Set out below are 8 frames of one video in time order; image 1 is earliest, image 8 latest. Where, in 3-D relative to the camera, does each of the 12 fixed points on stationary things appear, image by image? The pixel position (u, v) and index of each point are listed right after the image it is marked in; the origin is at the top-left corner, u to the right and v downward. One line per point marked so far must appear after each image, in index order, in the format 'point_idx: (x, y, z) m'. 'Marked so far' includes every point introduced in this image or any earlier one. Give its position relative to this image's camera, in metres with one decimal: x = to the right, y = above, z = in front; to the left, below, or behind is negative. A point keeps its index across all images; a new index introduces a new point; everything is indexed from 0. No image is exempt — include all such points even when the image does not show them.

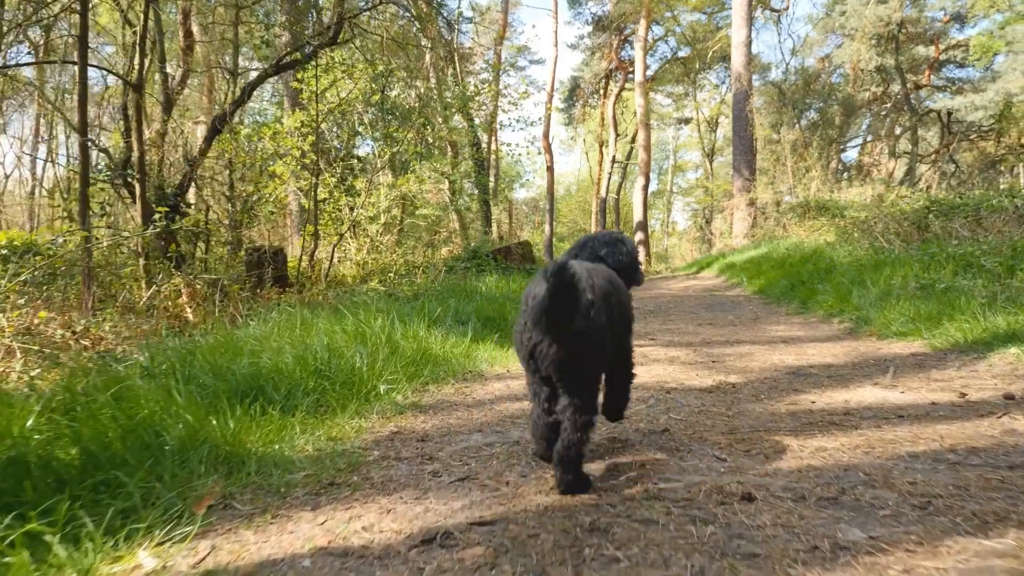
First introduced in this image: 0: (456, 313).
0: (-0.3, -0.1, +5.2) m
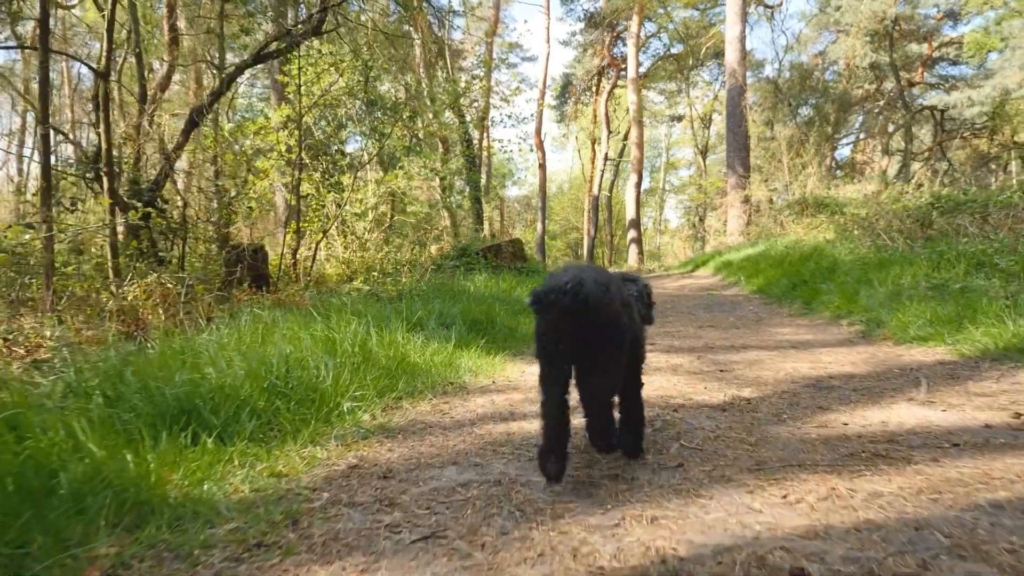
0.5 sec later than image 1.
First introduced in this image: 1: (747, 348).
0: (-0.3, -0.1, +4.8) m
1: (+1.0, -0.2, +4.4) m
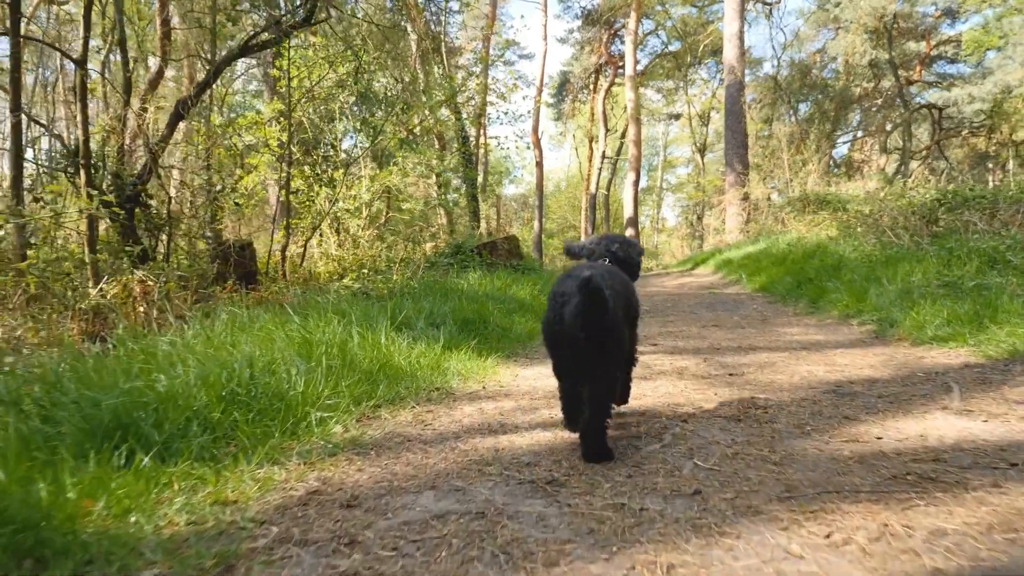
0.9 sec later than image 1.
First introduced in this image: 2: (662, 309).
0: (-0.4, -0.1, +4.6) m
1: (+1.0, -0.2, +4.2) m
2: (+1.1, -0.1, +7.6) m
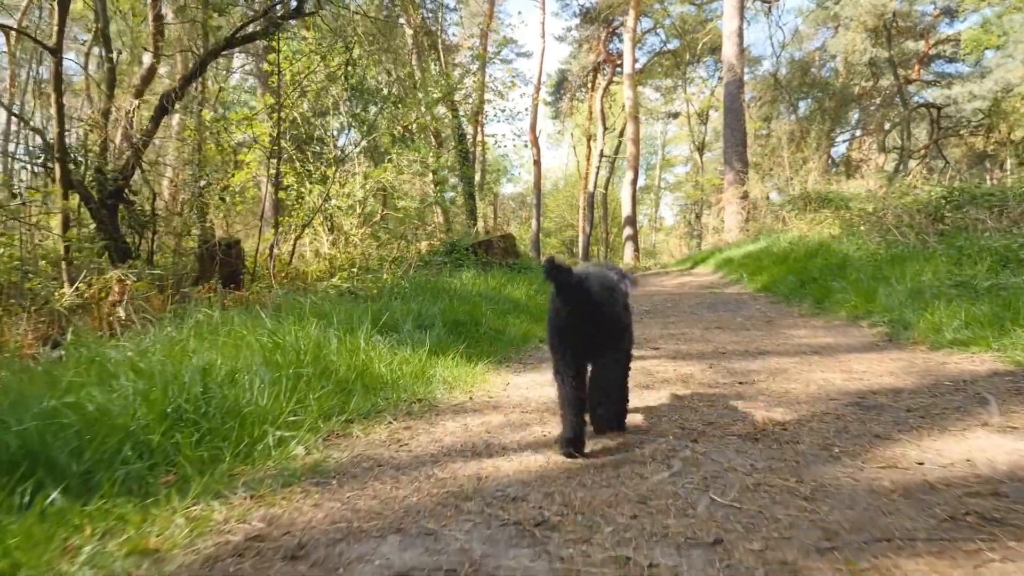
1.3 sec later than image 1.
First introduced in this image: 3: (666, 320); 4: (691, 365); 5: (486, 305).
0: (-0.4, -0.1, +4.3) m
1: (+0.9, -0.2, +3.9) m
2: (+1.0, -0.1, +7.3) m
3: (+0.9, -0.2, +6.1) m
4: (+0.6, -0.3, +3.6) m
5: (-0.1, -0.1, +5.5) m
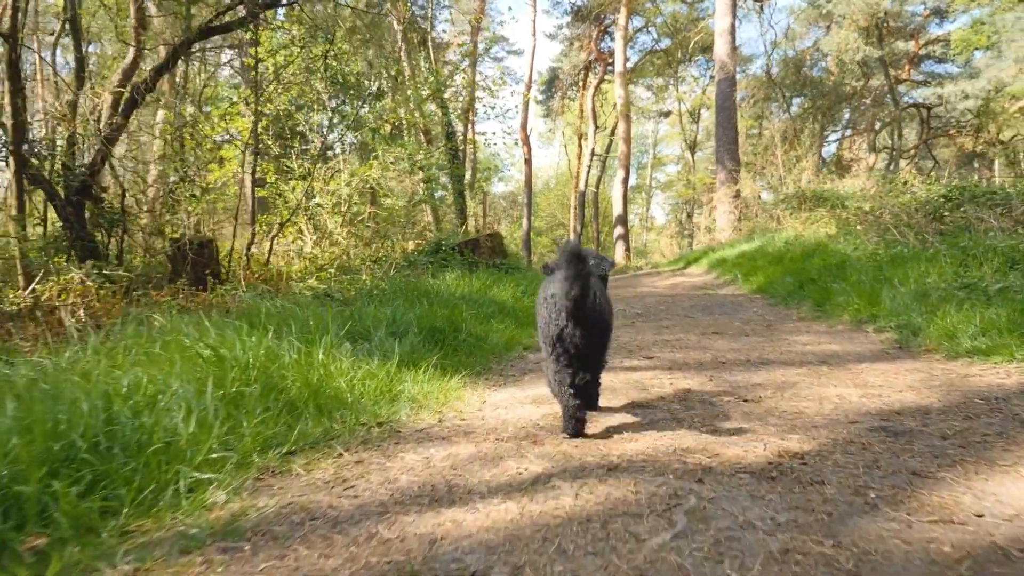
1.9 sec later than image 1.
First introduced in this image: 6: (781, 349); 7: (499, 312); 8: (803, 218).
0: (-0.5, -0.1, +4.0) m
1: (+0.9, -0.3, +3.6) m
2: (+0.9, -0.2, +7.0) m
3: (+0.8, -0.2, +5.8) m
4: (+0.5, -0.3, +3.2) m
5: (-0.2, -0.1, +5.2) m
6: (+1.1, -0.2, +4.2) m
7: (-0.1, -0.1, +5.7) m
8: (+3.6, +0.9, +13.0) m
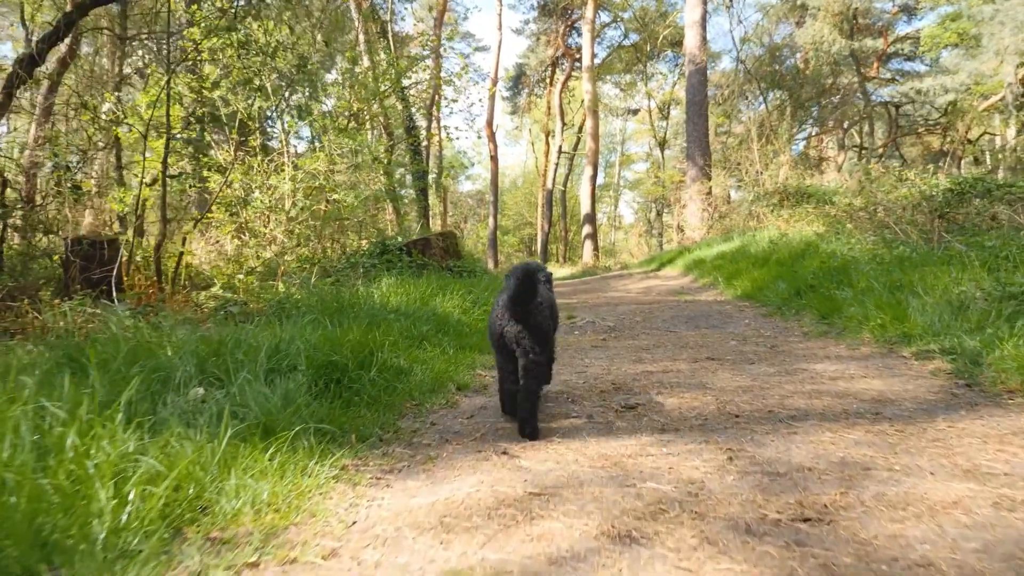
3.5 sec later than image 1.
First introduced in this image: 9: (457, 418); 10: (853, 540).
0: (-0.6, -0.2, +2.8) m
1: (+0.7, -0.3, +2.5) m
2: (+0.6, -0.2, +5.9) m
3: (+0.5, -0.2, +4.7) m
4: (+0.4, -0.3, +2.1) m
5: (-0.4, -0.2, +4.0) m
6: (+0.9, -0.3, +3.1) m
7: (-0.3, -0.2, +4.5) m
8: (+3.1, +0.8, +12.0) m
9: (-0.1, -0.3, +2.6) m
10: (+0.5, -0.3, +1.4) m
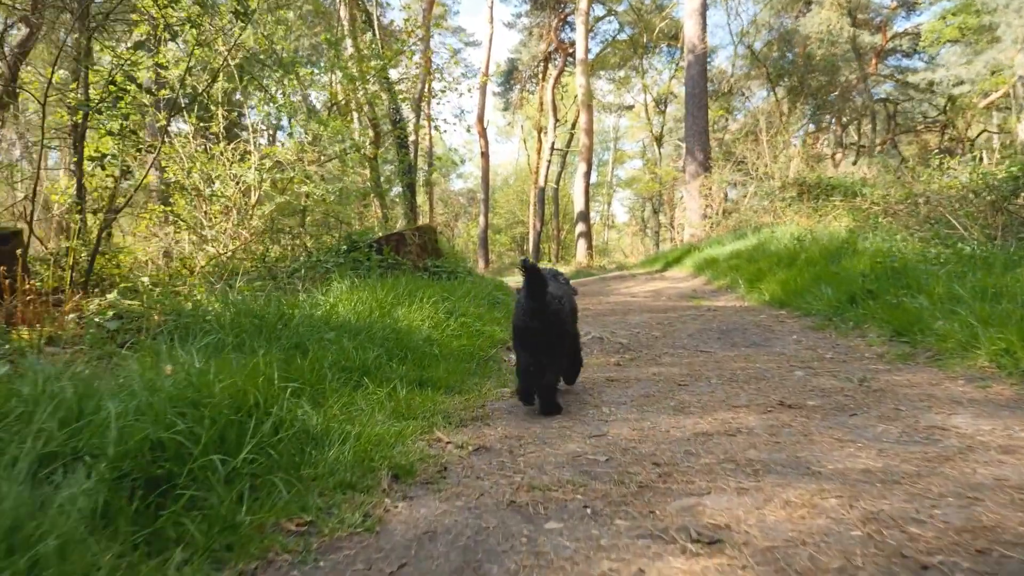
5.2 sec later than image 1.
0: (-0.7, -0.2, +1.5) m
1: (+0.6, -0.3, +1.2) m
2: (+0.6, -0.2, +4.6) m
3: (+0.5, -0.3, +3.4) m
4: (+0.3, -0.4, +0.9) m
5: (-0.5, -0.2, +2.7) m
6: (+0.8, -0.3, +1.8) m
7: (-0.4, -0.2, +3.3) m
8: (+3.0, +0.8, +10.7) m
9: (-0.2, -0.3, +1.3) m
10: (+0.4, -0.4, +0.1) m
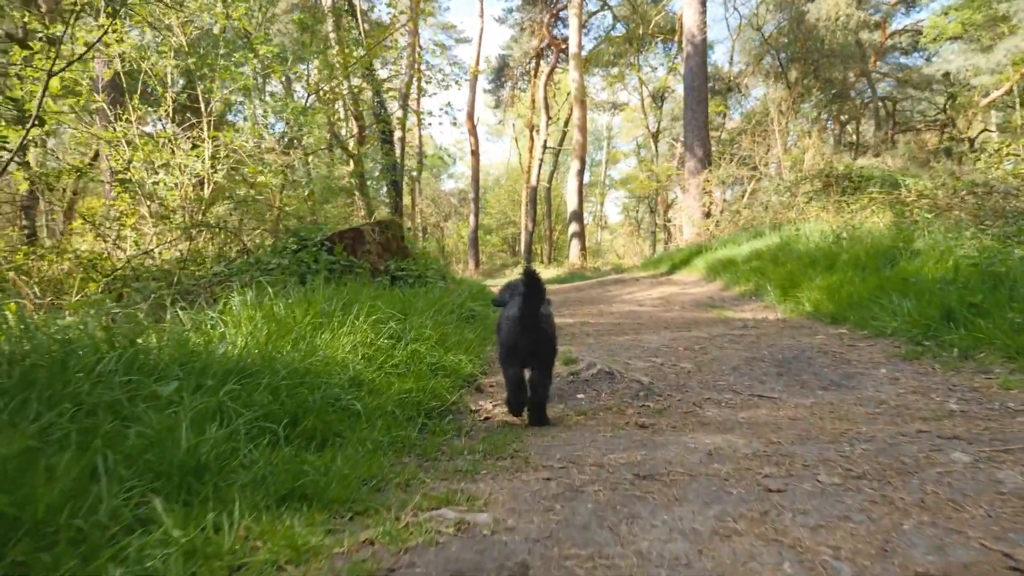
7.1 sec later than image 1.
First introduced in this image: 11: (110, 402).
0: (-0.8, -0.3, +0.1) m
1: (+0.6, -0.4, -0.2) m
2: (+0.5, -0.3, +3.2) m
3: (+0.4, -0.3, +2.0) m
4: (+0.3, -0.4, -0.5) m
5: (-0.6, -0.2, +1.3) m
6: (+0.8, -0.4, +0.4) m
7: (-0.5, -0.3, +1.9) m
8: (+2.9, +0.7, +9.3) m
9: (-0.2, -0.4, -0.1) m
10: (+0.4, -0.4, -1.3) m
11: (-0.8, -0.2, +2.0) m
